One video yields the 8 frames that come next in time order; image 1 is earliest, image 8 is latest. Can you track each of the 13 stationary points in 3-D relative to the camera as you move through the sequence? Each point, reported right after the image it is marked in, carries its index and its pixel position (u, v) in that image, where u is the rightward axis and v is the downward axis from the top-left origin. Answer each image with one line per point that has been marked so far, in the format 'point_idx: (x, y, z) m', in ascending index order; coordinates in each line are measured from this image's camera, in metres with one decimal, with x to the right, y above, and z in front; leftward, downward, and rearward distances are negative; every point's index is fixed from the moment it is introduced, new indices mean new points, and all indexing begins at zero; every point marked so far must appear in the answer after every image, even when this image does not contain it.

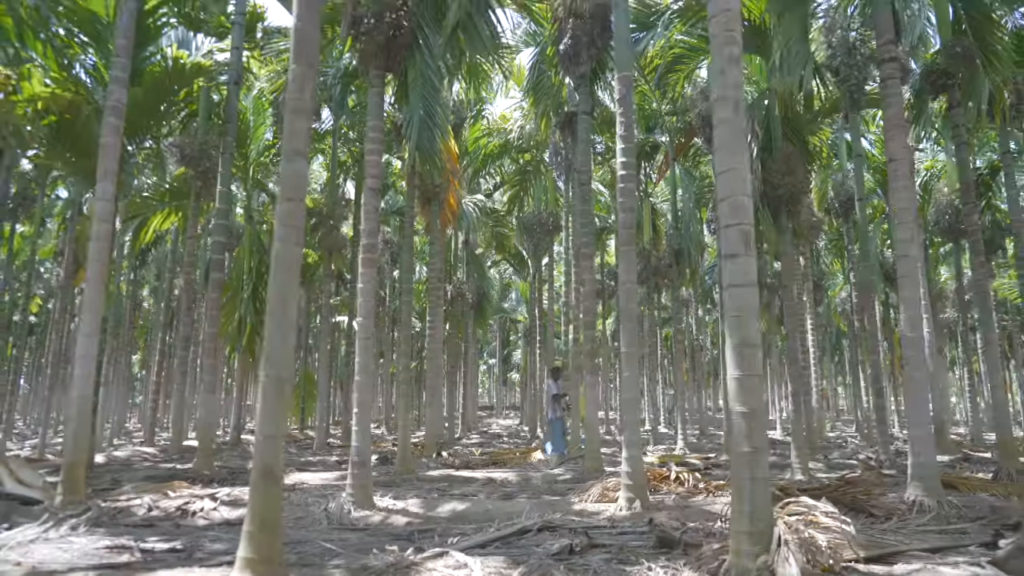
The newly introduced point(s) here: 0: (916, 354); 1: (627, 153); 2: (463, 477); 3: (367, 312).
0: (+4.2, -0.7, +7.1) m
1: (+1.3, +1.6, +7.8) m
2: (-0.7, -2.7, +10.0) m
3: (-1.6, -0.2, +7.3) m
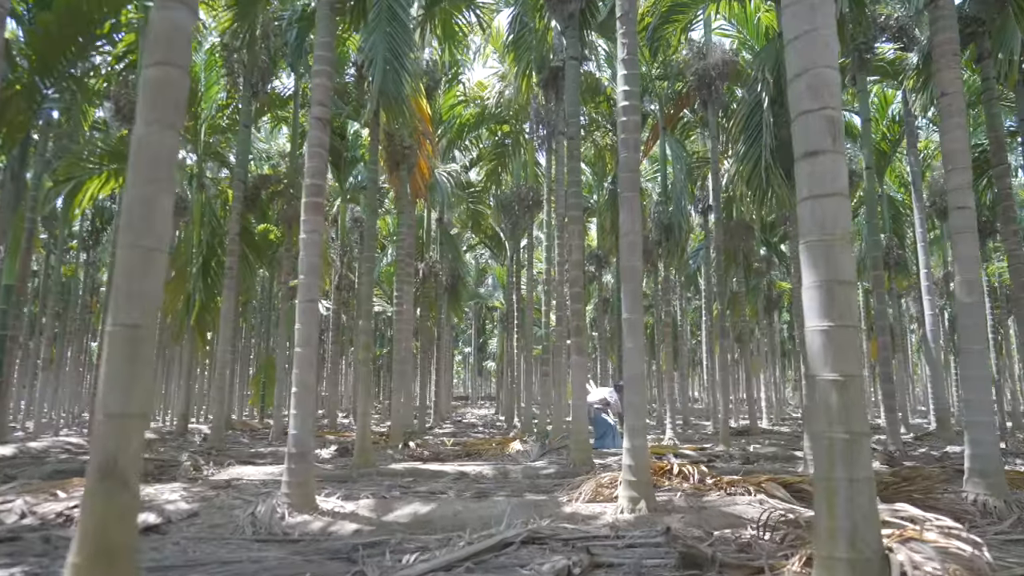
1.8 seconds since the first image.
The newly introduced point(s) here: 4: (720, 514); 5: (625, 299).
0: (+4.0, -0.3, +5.9) m
1: (+1.1, +2.0, +6.5) m
2: (-1.1, -2.3, +8.6) m
3: (-1.8, +0.2, +5.9) m
4: (+1.7, -1.8, +5.5) m
5: (+1.0, -0.1, +6.2) m
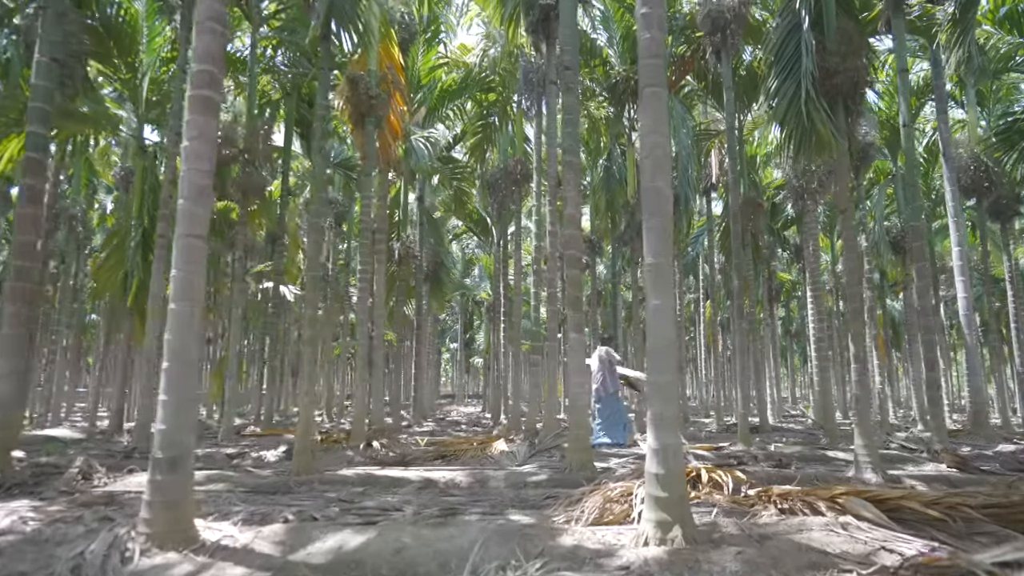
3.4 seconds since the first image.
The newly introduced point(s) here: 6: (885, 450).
0: (+3.8, +0.1, +4.1) m
1: (+1.0, +2.4, +4.7) m
2: (-1.3, -1.9, +6.8) m
3: (-1.9, +0.6, +4.1) m
4: (+1.5, -1.4, +3.7) m
5: (+0.9, +0.3, +4.4) m
6: (+6.1, -2.7, +11.1) m
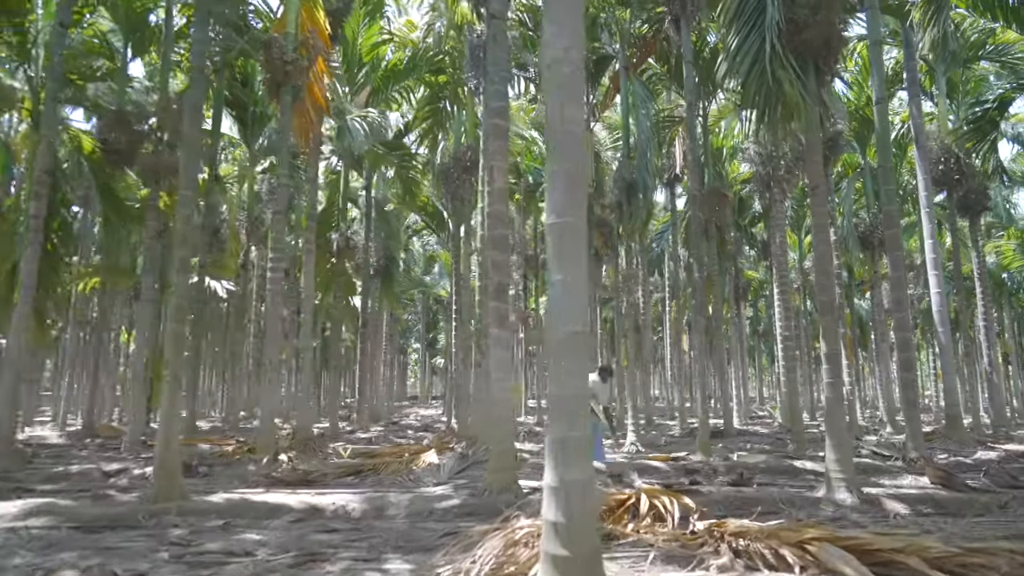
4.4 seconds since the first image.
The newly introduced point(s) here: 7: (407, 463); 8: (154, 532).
0: (+3.2, +0.2, +3.1) m
1: (+0.3, +2.5, +3.6) m
2: (-2.0, -1.7, +5.6) m
3: (-2.6, +0.7, +2.8) m
4: (+0.9, -1.3, +2.6) m
5: (+0.2, +0.5, +3.3) m
6: (+5.1, -2.5, +10.2) m
7: (-1.3, -2.2, +8.7) m
8: (-2.5, -1.7, +4.7) m
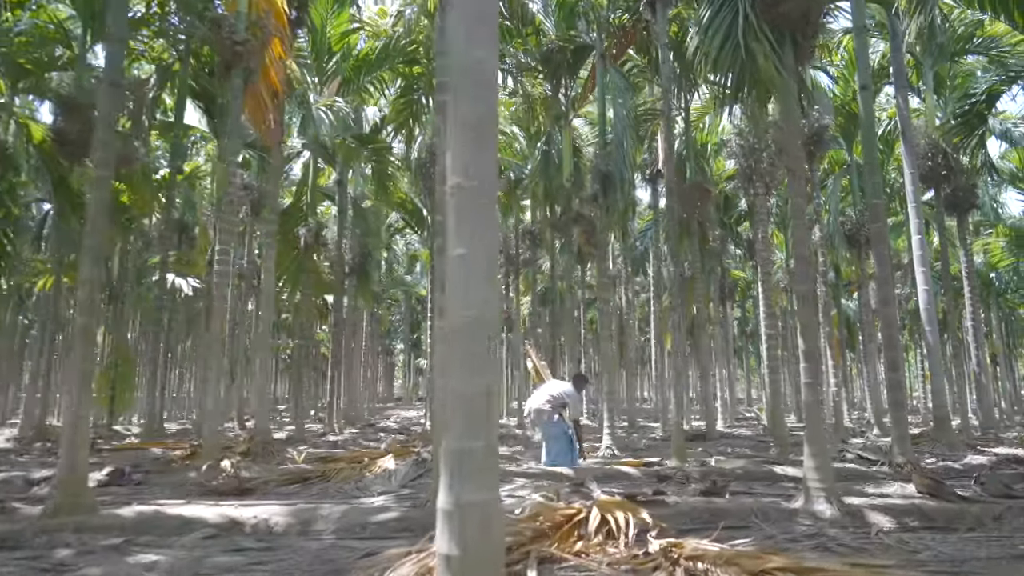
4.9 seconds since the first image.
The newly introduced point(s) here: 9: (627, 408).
0: (+2.8, +0.3, +2.6) m
1: (-0.1, +2.6, +3.0) m
2: (-2.4, -1.7, +5.0) m
3: (-2.9, +0.8, +2.3) m
4: (+0.5, -1.2, +2.0) m
5: (-0.2, +0.5, +2.7) m
6: (+4.7, -2.5, +9.7) m
7: (-1.8, -2.1, +8.1) m
8: (-2.9, -1.6, +4.2) m
9: (+3.3, -3.5, +19.6) m
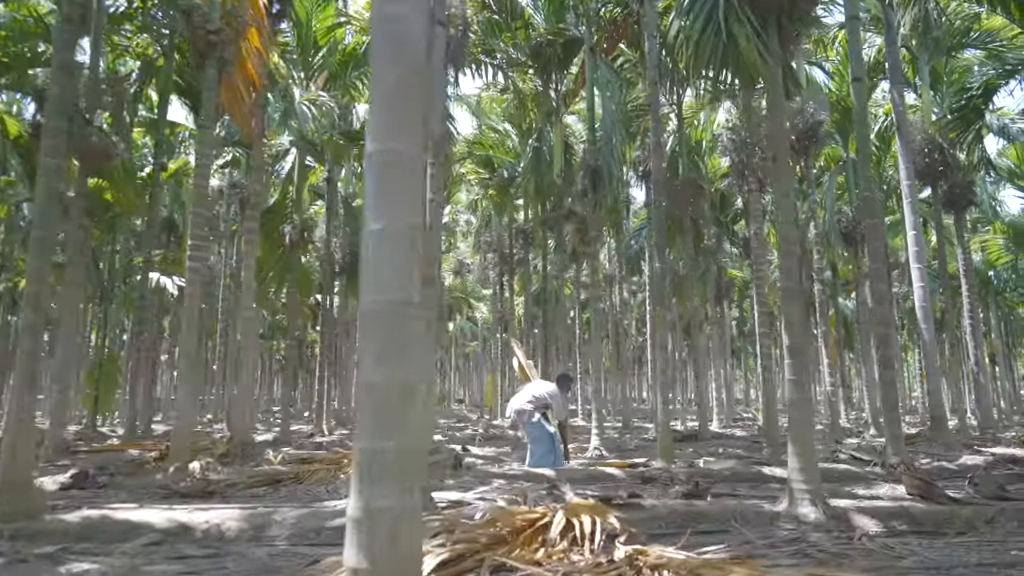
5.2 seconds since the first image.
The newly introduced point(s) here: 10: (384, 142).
0: (+2.5, +0.4, +2.3) m
1: (-0.3, +2.7, +2.8) m
2: (-2.7, -1.6, +4.7) m
3: (-3.2, +0.9, +2.0) m
4: (+0.3, -1.1, +1.8) m
5: (-0.4, +0.6, +2.5) m
6: (+4.4, -2.4, +9.4) m
7: (-2.0, -2.1, +7.8) m
8: (-3.1, -1.6, +3.9) m
9: (+3.1, -3.4, +19.3) m
10: (-0.4, +0.5, +2.4) m
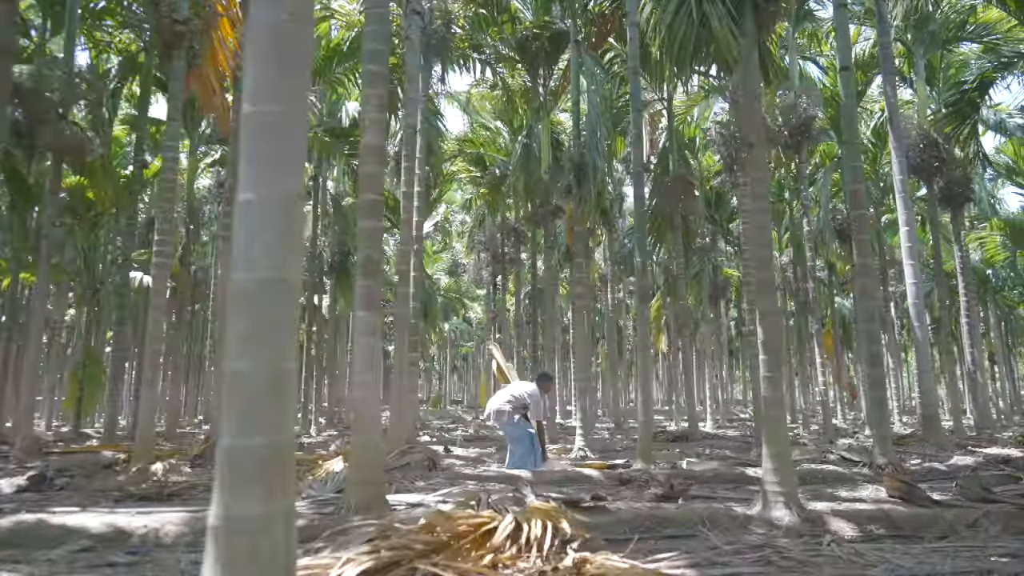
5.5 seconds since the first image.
0: (+2.2, +0.4, +2.1) m
1: (-0.6, +2.7, +2.6) m
2: (-3.0, -1.6, +4.5) m
3: (-3.5, +0.9, +1.8) m
4: (0.0, -1.1, +1.5) m
5: (-0.7, +0.7, +2.2) m
6: (+4.1, -2.4, +9.2) m
7: (-2.3, -2.1, +7.6) m
8: (-3.4, -1.5, +3.7) m
9: (+2.8, -3.4, +19.1) m
10: (-0.7, +0.6, +2.2) m
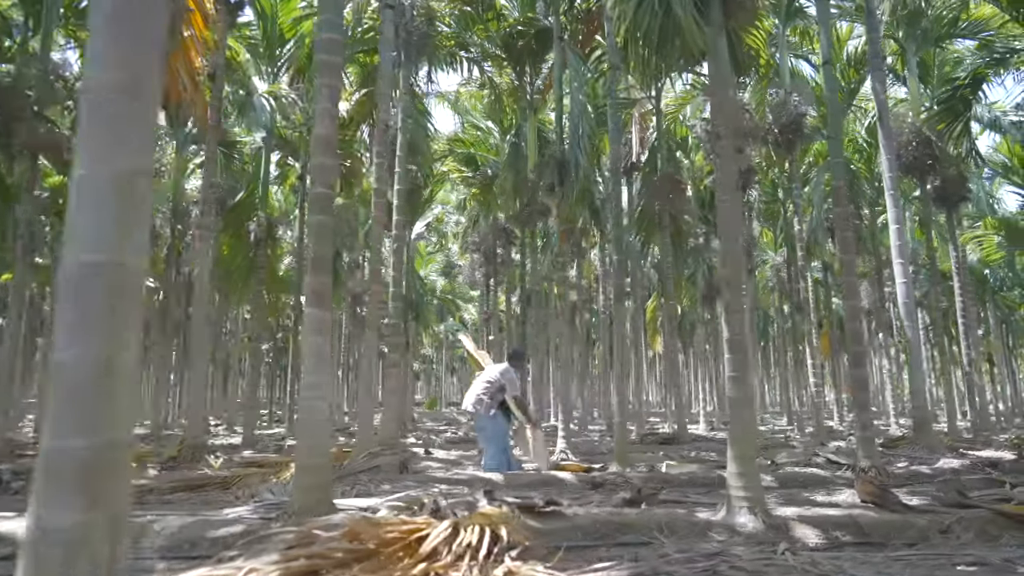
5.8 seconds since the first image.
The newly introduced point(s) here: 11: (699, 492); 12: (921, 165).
0: (+1.9, +0.5, +1.9) m
1: (-1.0, +2.7, +2.4) m
2: (-3.3, -1.5, +4.3) m
3: (-3.8, +0.9, +1.6) m
4: (-0.4, -1.0, +1.3) m
5: (-1.1, +0.7, +2.0) m
6: (+3.8, -2.4, +9.0) m
7: (-2.6, -2.0, +7.4) m
8: (-3.8, -1.5, +3.5) m
9: (+2.5, -3.4, +18.9) m
10: (-1.0, +0.6, +2.0) m
11: (+1.8, -1.9, +6.3) m
12: (+10.0, +3.0, +16.6) m
